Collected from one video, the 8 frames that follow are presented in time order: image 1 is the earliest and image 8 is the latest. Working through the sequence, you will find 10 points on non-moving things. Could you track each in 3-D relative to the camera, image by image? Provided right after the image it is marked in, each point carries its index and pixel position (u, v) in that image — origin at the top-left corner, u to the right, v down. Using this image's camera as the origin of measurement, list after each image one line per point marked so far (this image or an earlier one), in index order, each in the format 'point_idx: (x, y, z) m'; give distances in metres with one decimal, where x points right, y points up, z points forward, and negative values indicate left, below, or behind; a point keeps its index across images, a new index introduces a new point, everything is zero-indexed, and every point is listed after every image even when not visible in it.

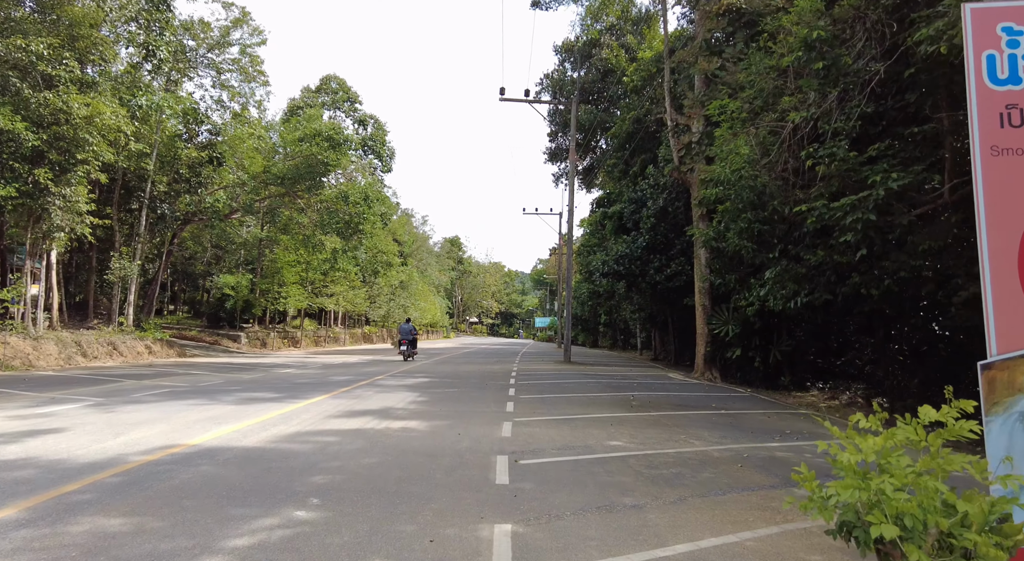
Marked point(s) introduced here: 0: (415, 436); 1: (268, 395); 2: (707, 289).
0: (-1.2, -1.9, +6.8) m
1: (-4.7, -2.2, +10.7) m
2: (+6.3, -0.2, +17.7) m
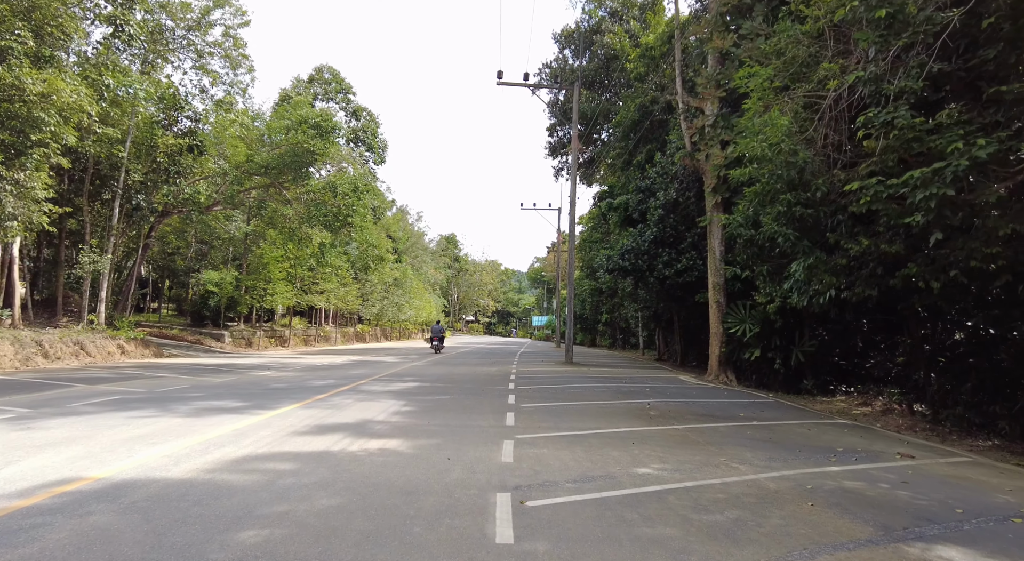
0: (-1.2, -1.8, +5.5) m
1: (-4.7, -2.1, +9.4) m
2: (+6.2, -0.1, +16.4) m
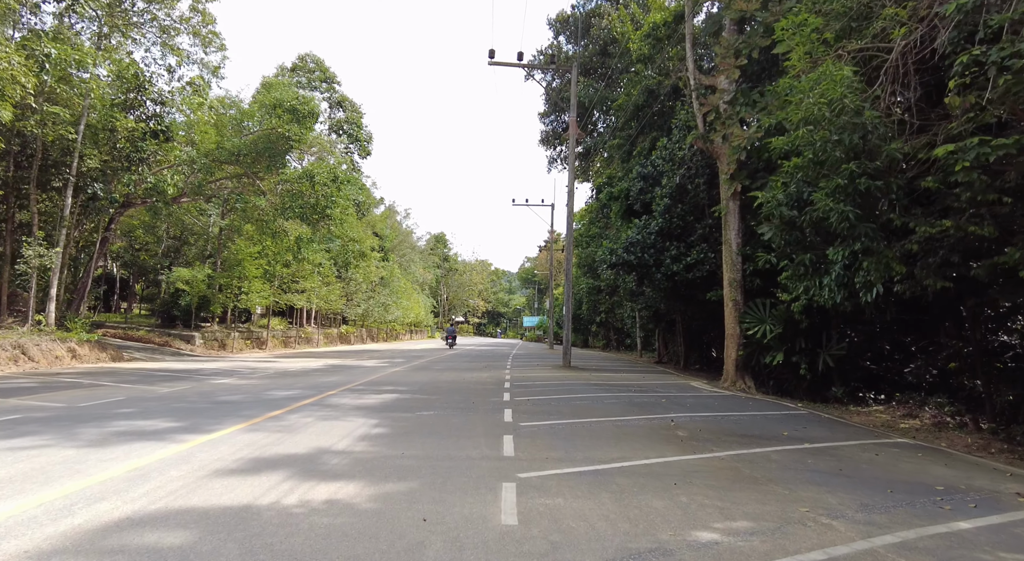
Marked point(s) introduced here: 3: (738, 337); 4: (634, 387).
0: (-1.1, -1.7, +3.7) m
1: (-4.7, -1.9, +7.6) m
2: (+6.1, 0.0, +14.8) m
3: (+6.0, -1.5, +14.8) m
4: (+2.9, -2.6, +13.3) m
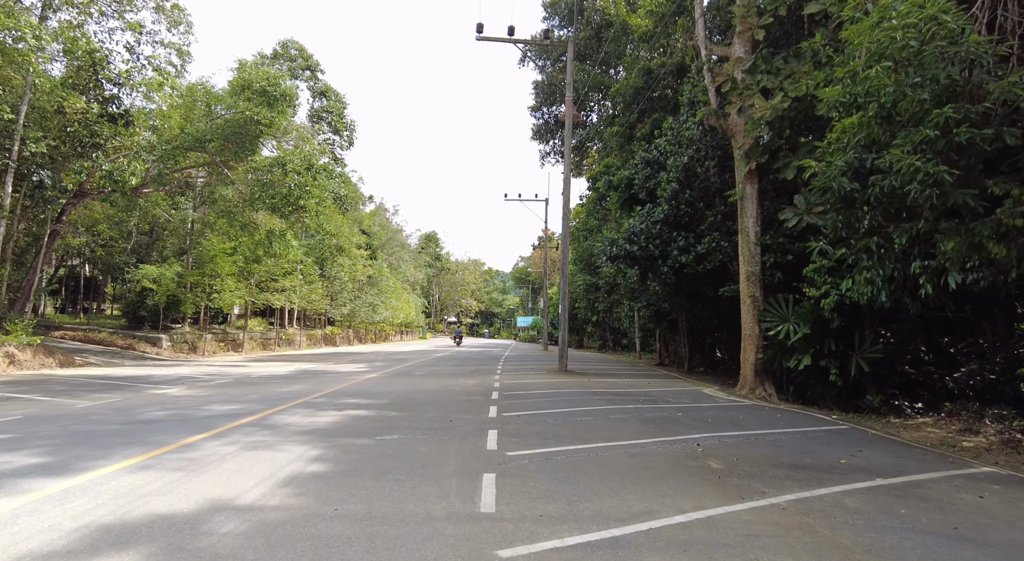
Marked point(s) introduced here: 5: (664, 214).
0: (-1.3, -1.5, +2.0) m
1: (-4.9, -1.8, +5.8) m
2: (+5.8, +0.2, +13.1) m
3: (+5.8, -1.3, +13.1) m
4: (+2.7, -2.4, +11.6) m
5: (+4.2, +1.8, +15.1) m
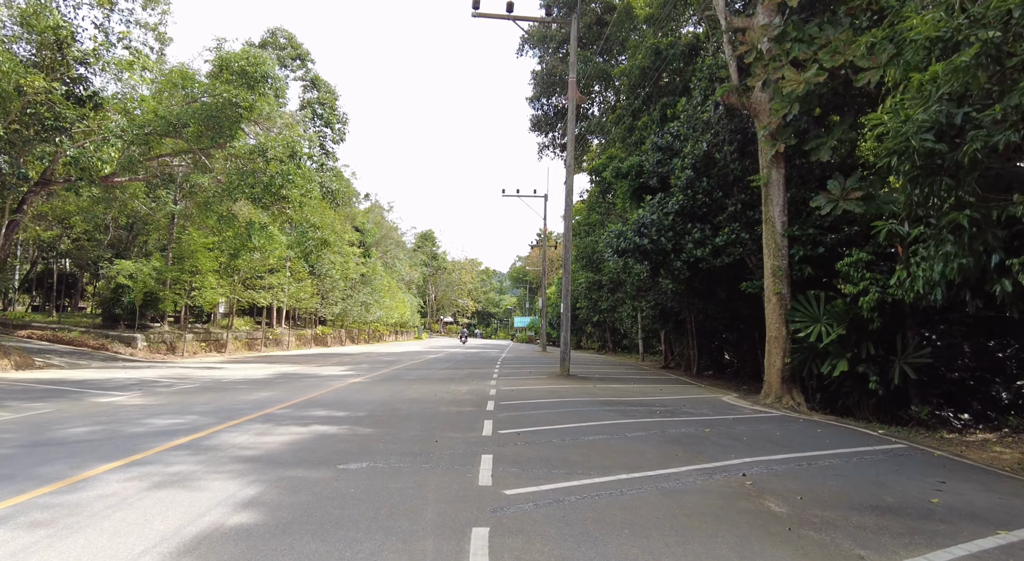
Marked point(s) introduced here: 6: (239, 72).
0: (-1.3, -1.4, +0.6) m
1: (-4.9, -1.7, +4.3) m
2: (+5.8, +0.2, +11.8) m
3: (+5.7, -1.3, +11.7) m
4: (+2.6, -2.3, +10.2) m
5: (+4.1, +1.9, +13.7) m
6: (-9.3, +7.1, +19.0) m
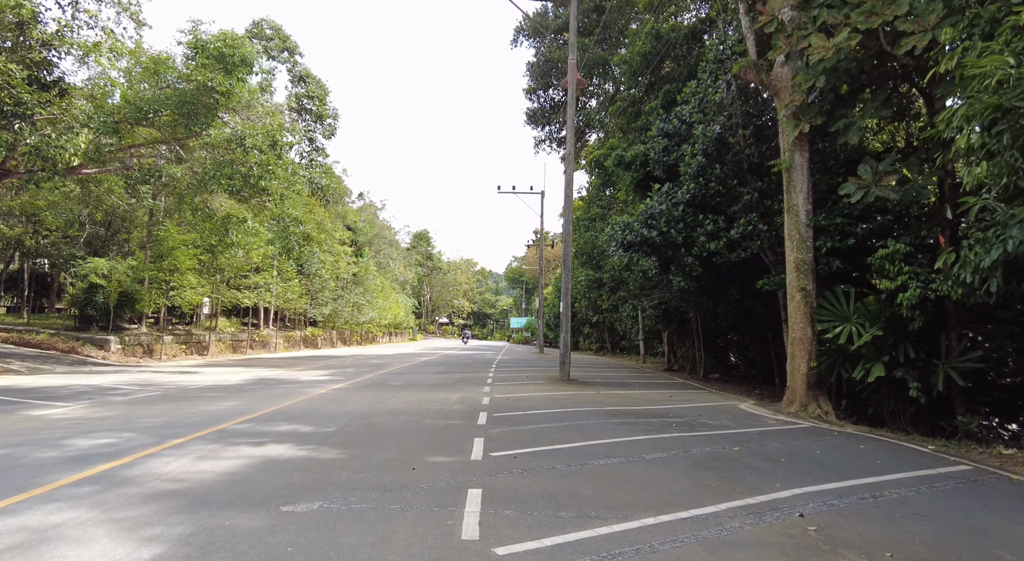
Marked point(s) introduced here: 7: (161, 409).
0: (-1.3, -1.3, -0.6) m
1: (-5.0, -1.6, +3.1) m
2: (+5.7, +0.3, +10.6) m
3: (+5.6, -1.2, +10.6) m
4: (+2.6, -2.2, +9.0) m
5: (+4.0, +2.0, +12.6) m
6: (-9.4, +7.2, +17.7) m
7: (-5.8, -2.1, +9.2) m
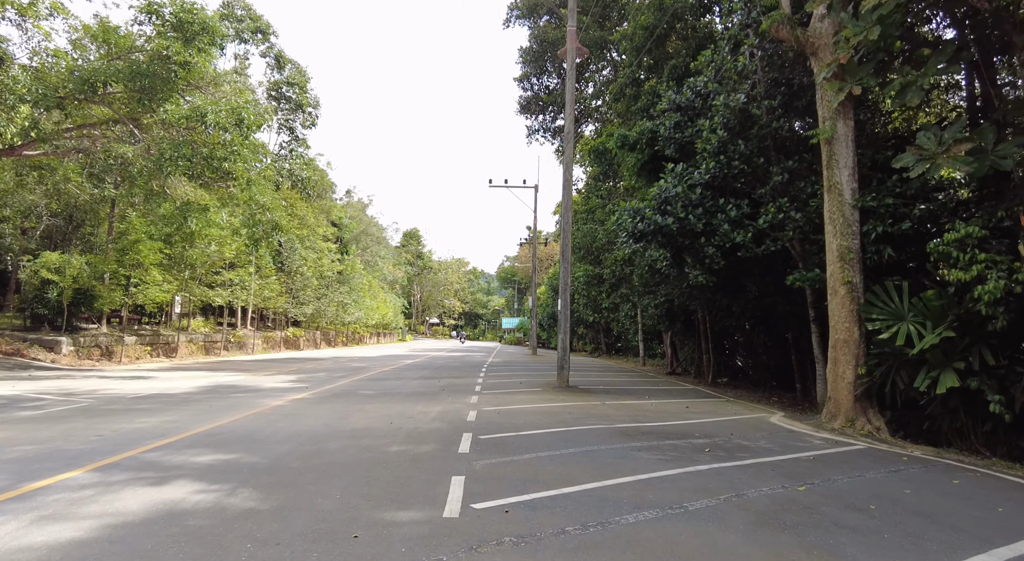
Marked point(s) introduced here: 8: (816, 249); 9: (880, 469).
0: (-1.2, -1.1, -2.4) m
1: (-5.0, -1.4, +1.3) m
2: (+5.6, +0.5, +8.9) m
3: (+5.5, -1.0, +8.9) m
4: (+2.4, -2.1, +7.3) m
5: (+3.9, +2.1, +10.9) m
6: (-9.7, +7.4, +15.9) m
7: (-5.9, -2.0, +7.4) m
8: (+6.0, +0.6, +10.9) m
9: (+4.1, -2.1, +6.1) m
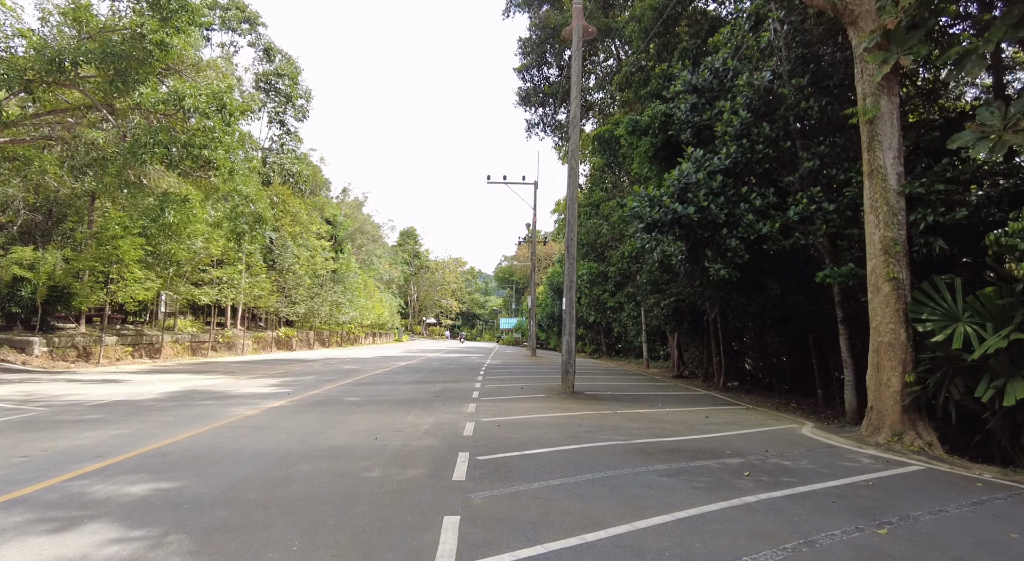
0: (-1.2, -1.0, -3.5) m
1: (-4.9, -1.3, +0.2) m
2: (+5.6, +0.5, +7.9) m
3: (+5.5, -1.0, +7.9) m
4: (+2.5, -2.0, +6.2) m
5: (+3.9, +2.2, +9.9) m
6: (-9.6, +7.4, +14.8) m
7: (-5.9, -1.9, +6.3) m
8: (+6.0, +0.7, +9.9) m
9: (+4.1, -2.0, +5.1) m
